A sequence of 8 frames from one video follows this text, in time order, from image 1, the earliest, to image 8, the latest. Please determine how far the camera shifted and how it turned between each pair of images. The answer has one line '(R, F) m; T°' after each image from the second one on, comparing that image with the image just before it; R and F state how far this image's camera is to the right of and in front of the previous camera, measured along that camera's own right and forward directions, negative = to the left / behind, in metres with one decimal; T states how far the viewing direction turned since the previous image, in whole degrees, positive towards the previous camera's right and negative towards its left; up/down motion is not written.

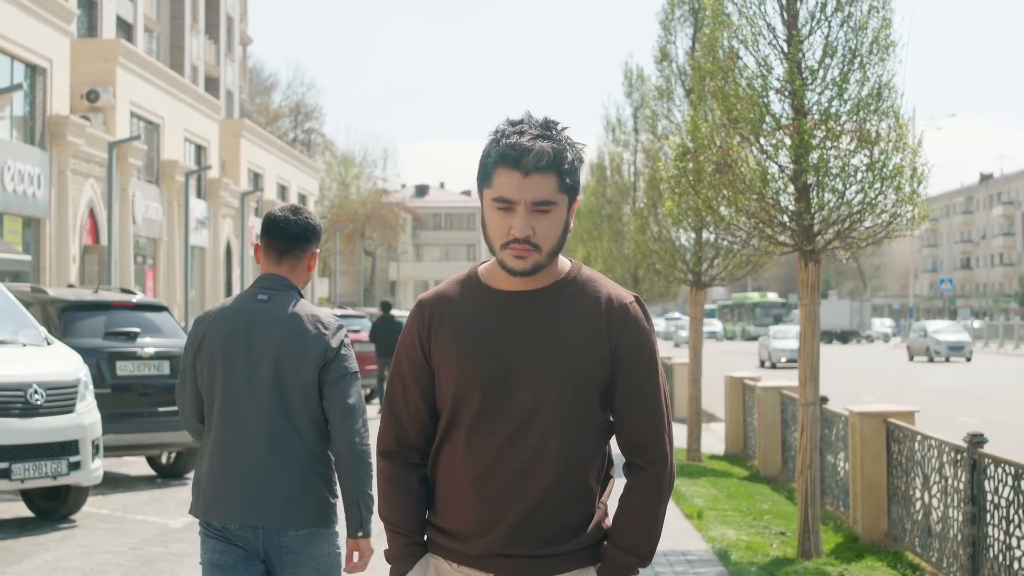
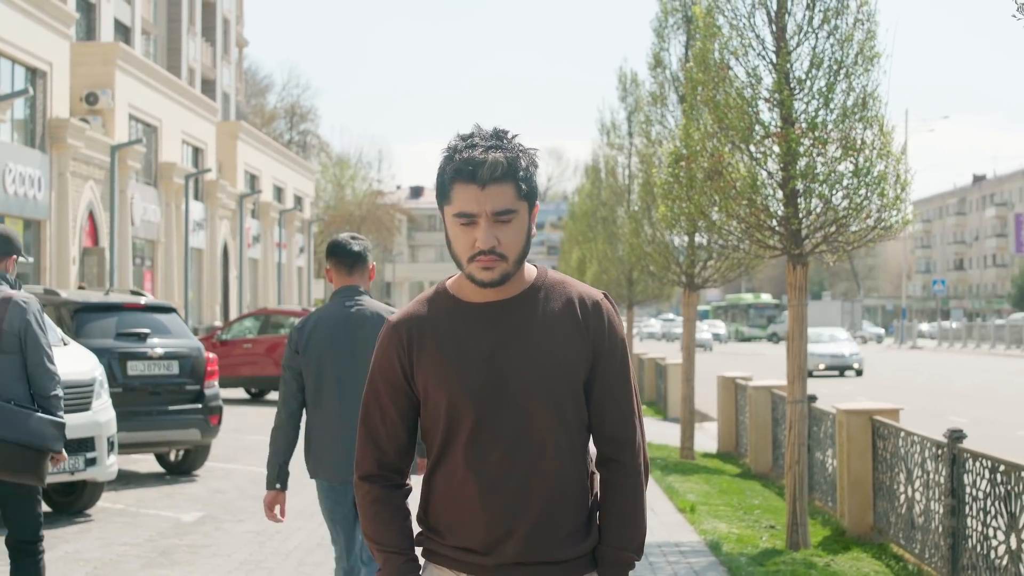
(0.0, -0.4) m; 0°
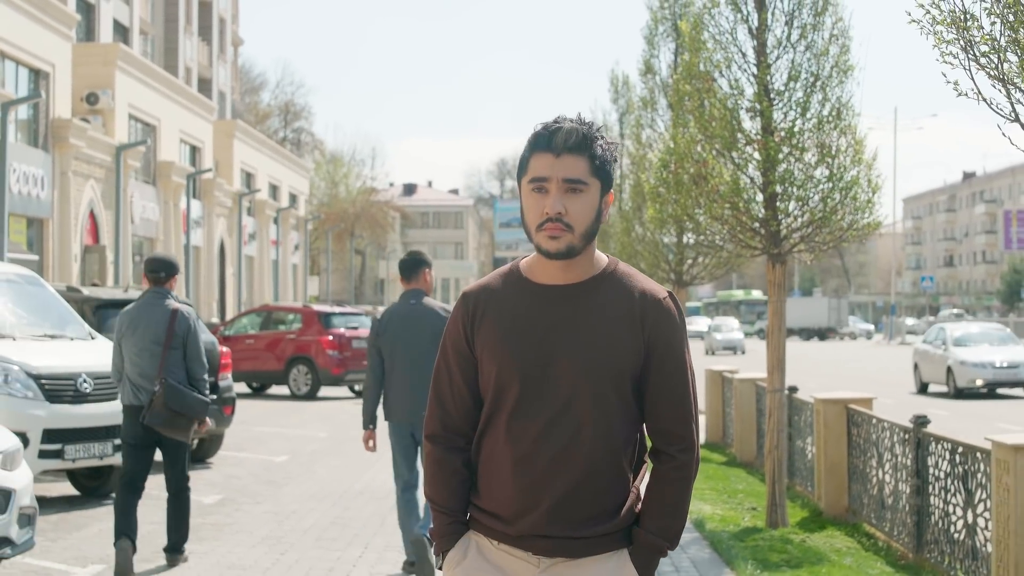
(-0.1, -0.7) m; 0°
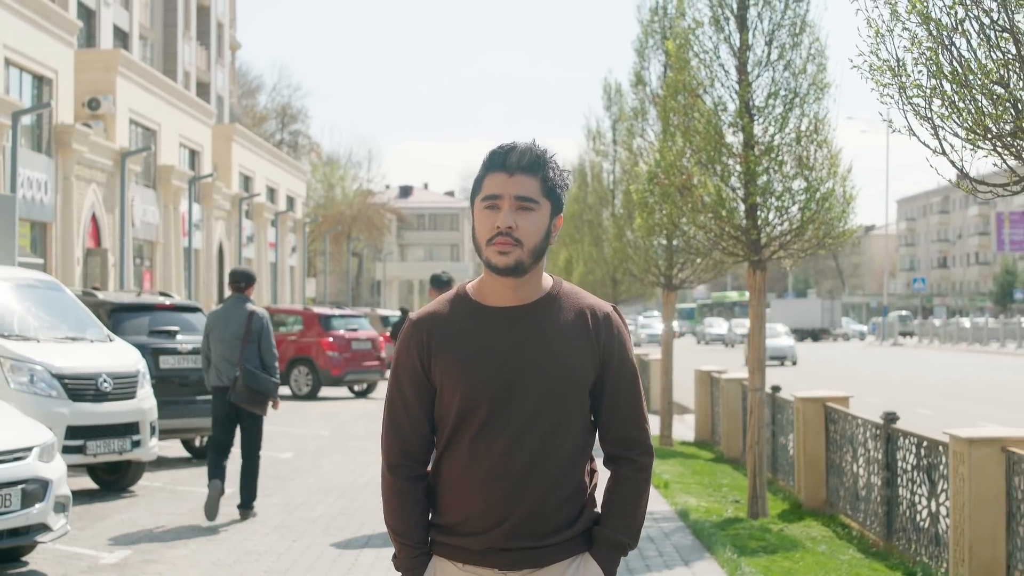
(0.0, -0.6) m; 0°
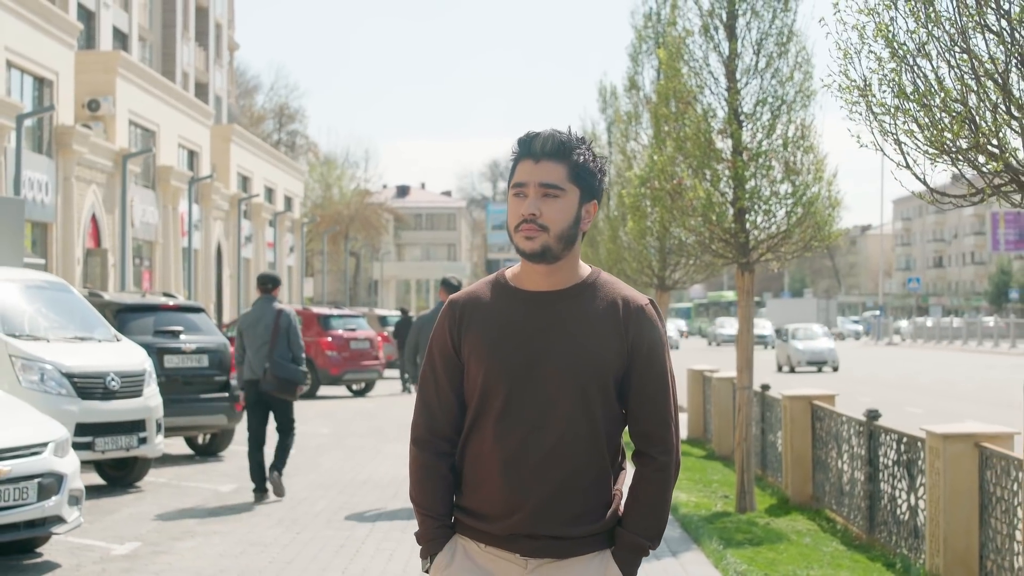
(0.0, -0.3) m; 0°
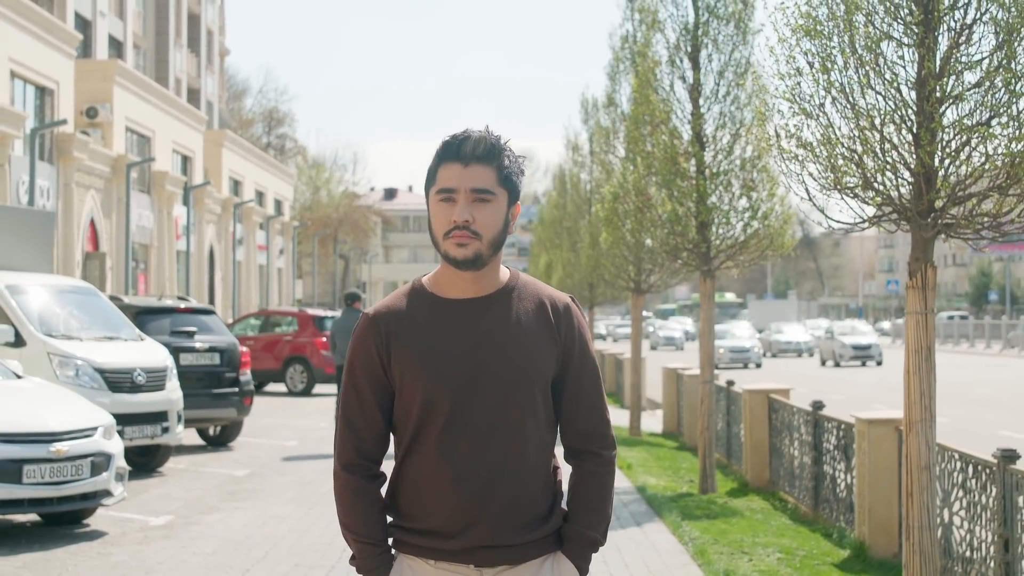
(0.0, -1.2) m; +1°
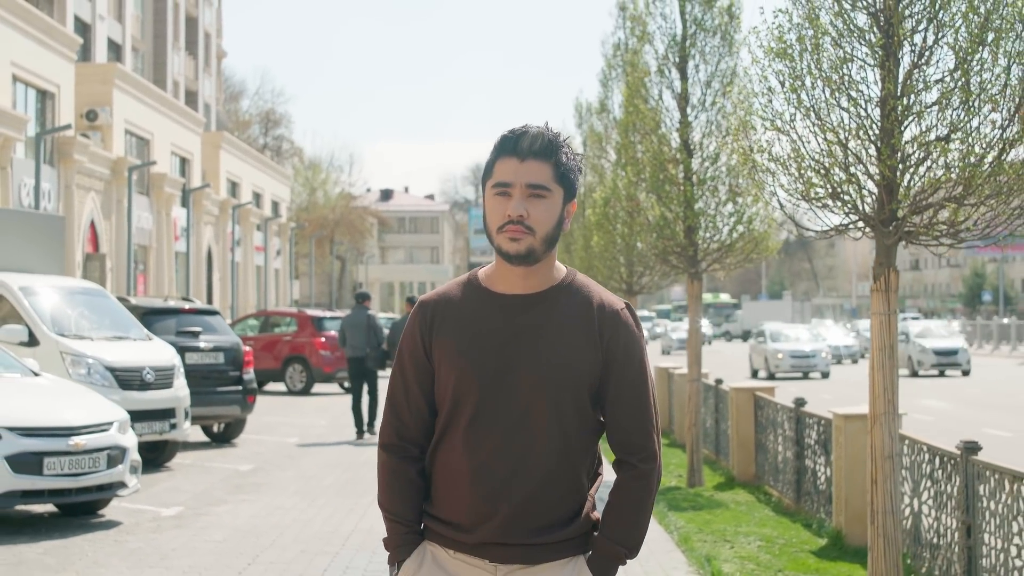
(0.0, -0.5) m; 0°
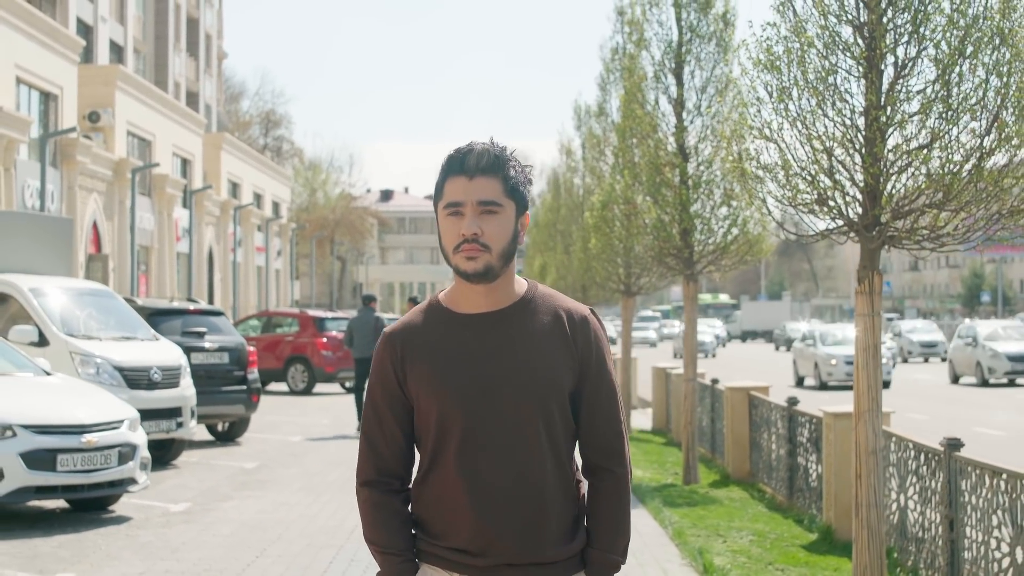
(0.0, -0.3) m; 0°
